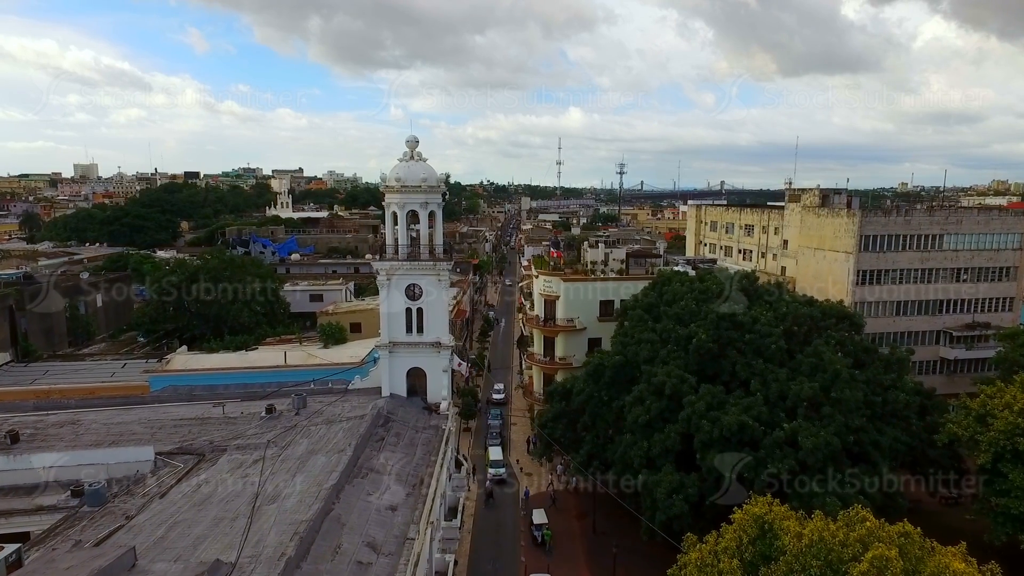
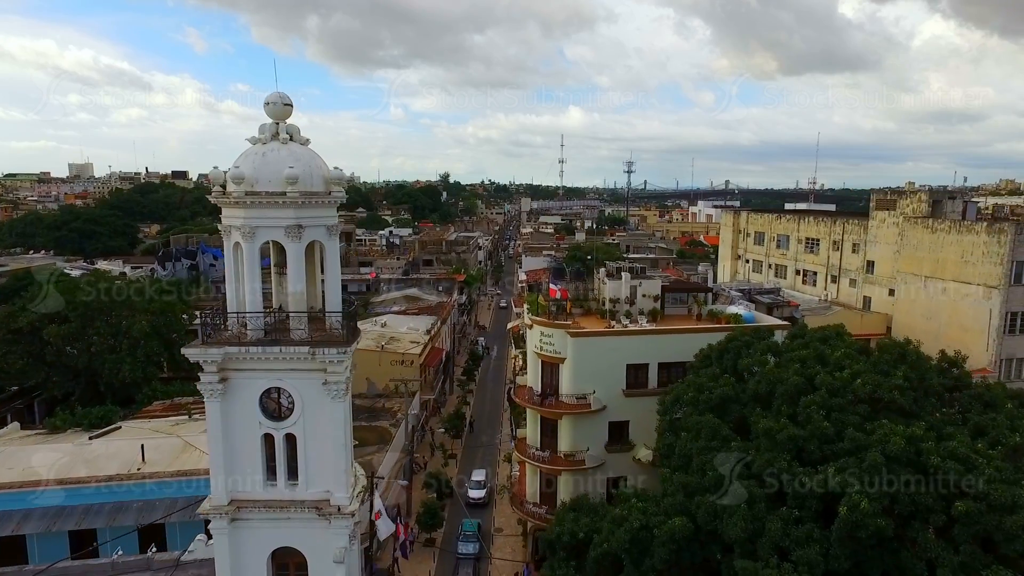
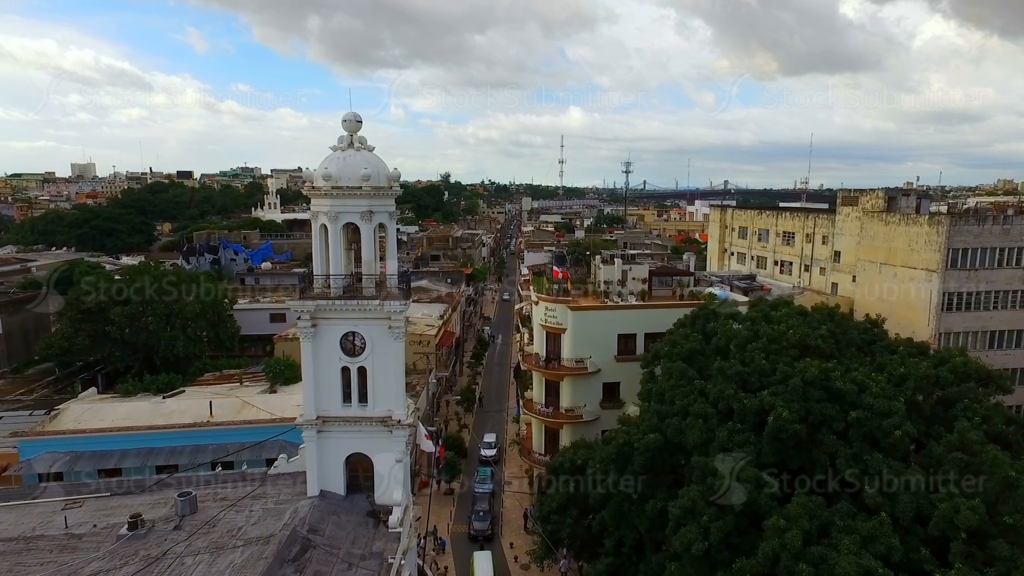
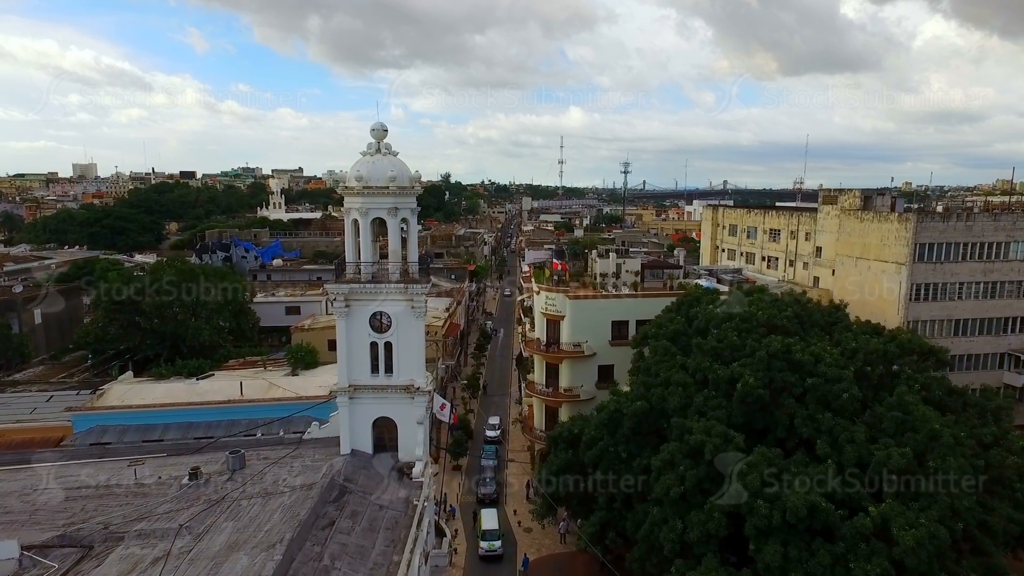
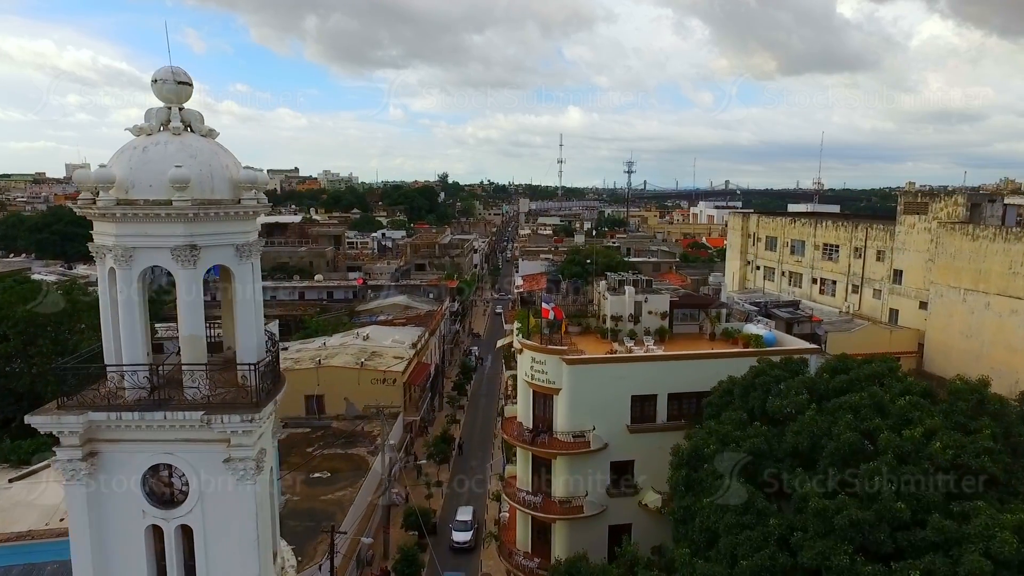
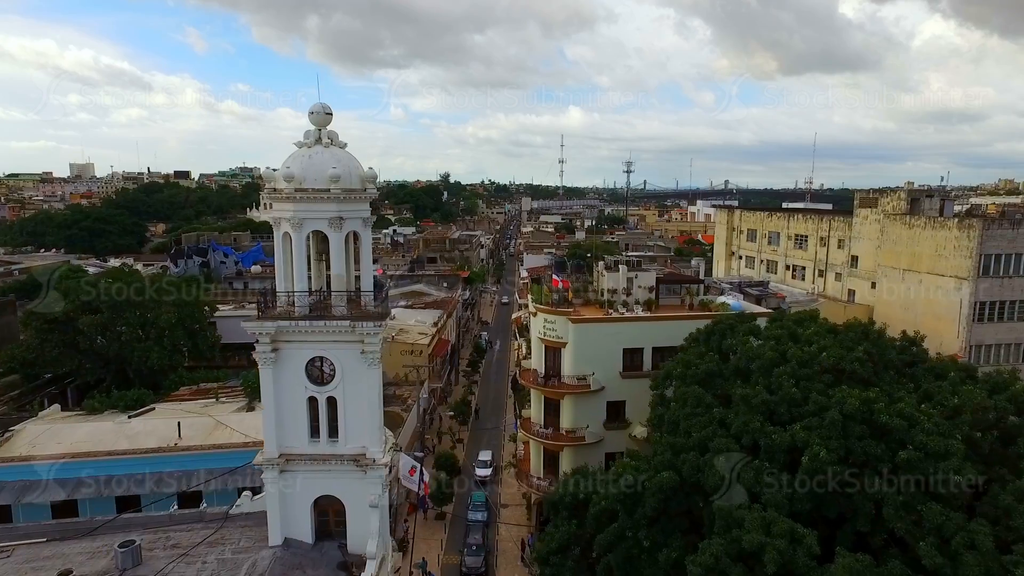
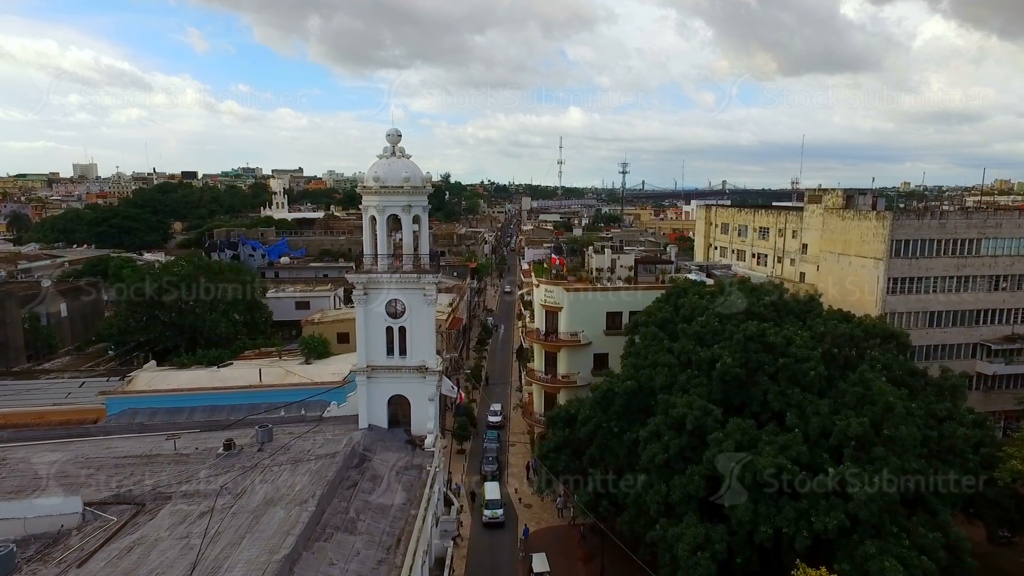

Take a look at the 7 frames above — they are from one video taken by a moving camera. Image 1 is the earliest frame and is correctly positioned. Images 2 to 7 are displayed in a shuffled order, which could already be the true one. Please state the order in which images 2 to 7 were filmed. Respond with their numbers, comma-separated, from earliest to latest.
7, 4, 3, 6, 2, 5
